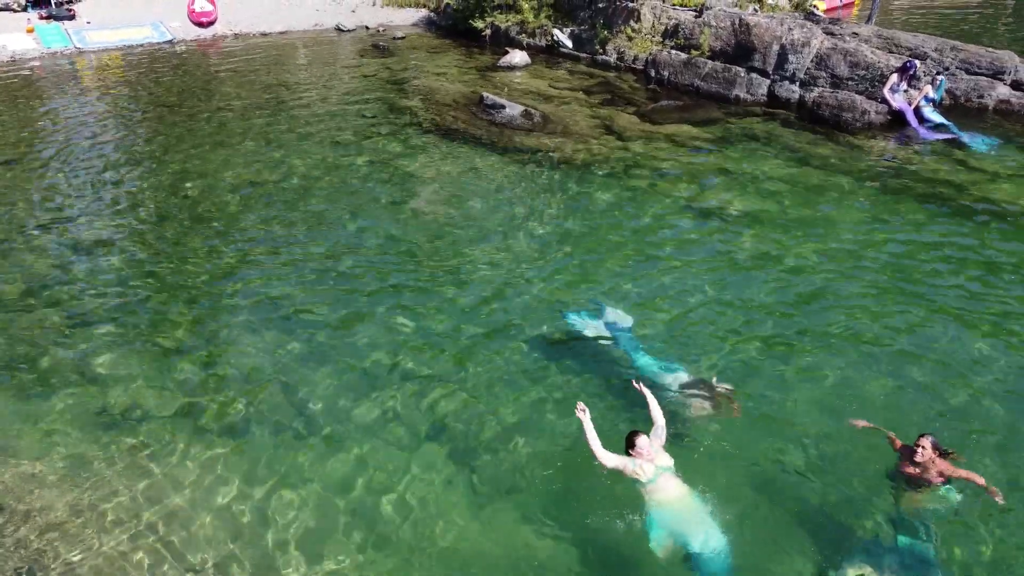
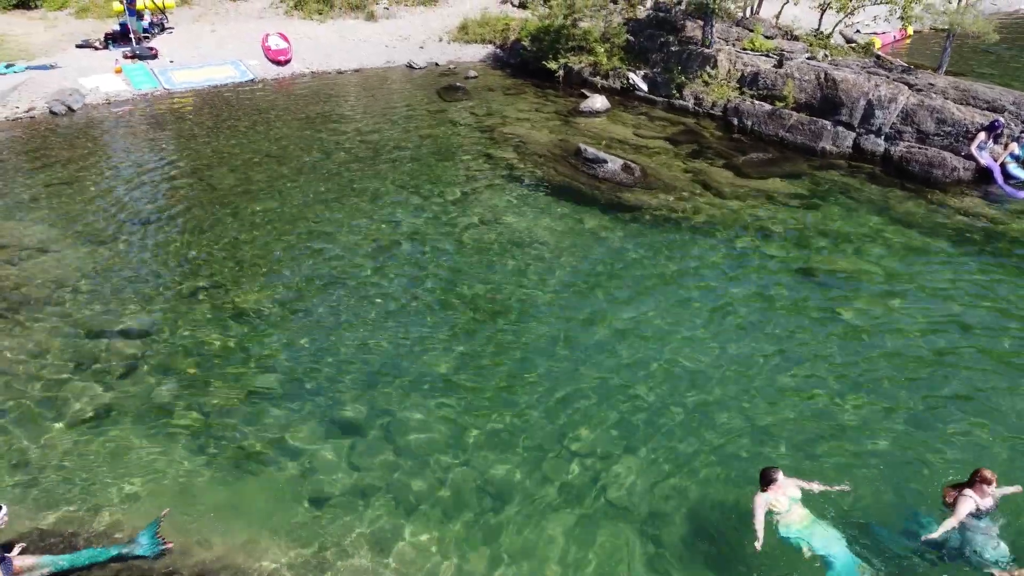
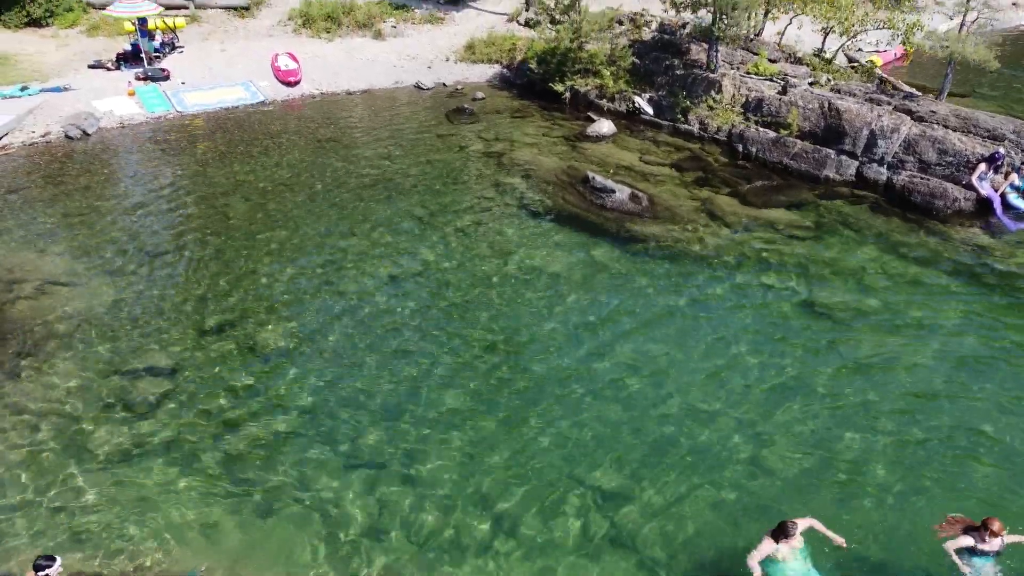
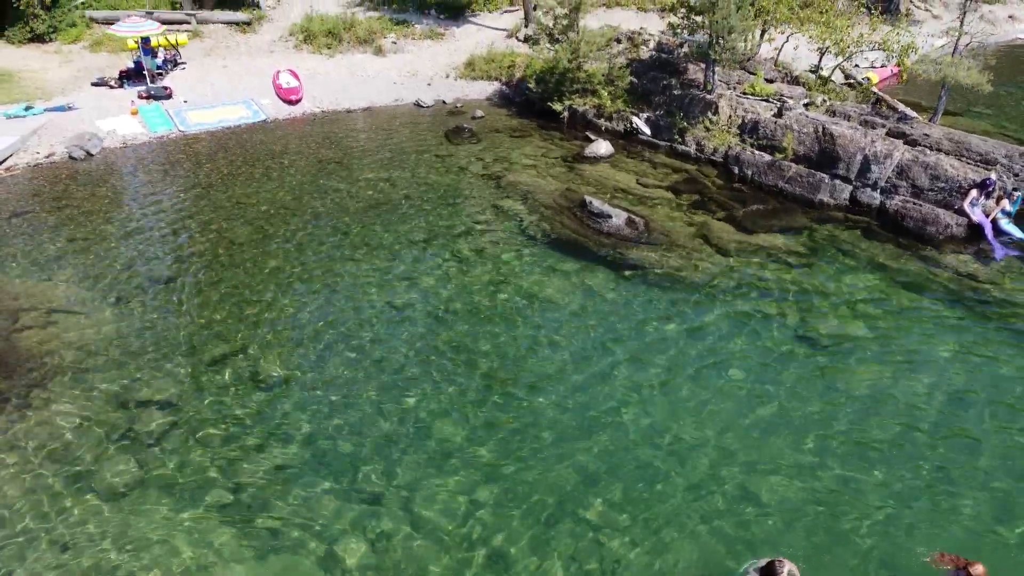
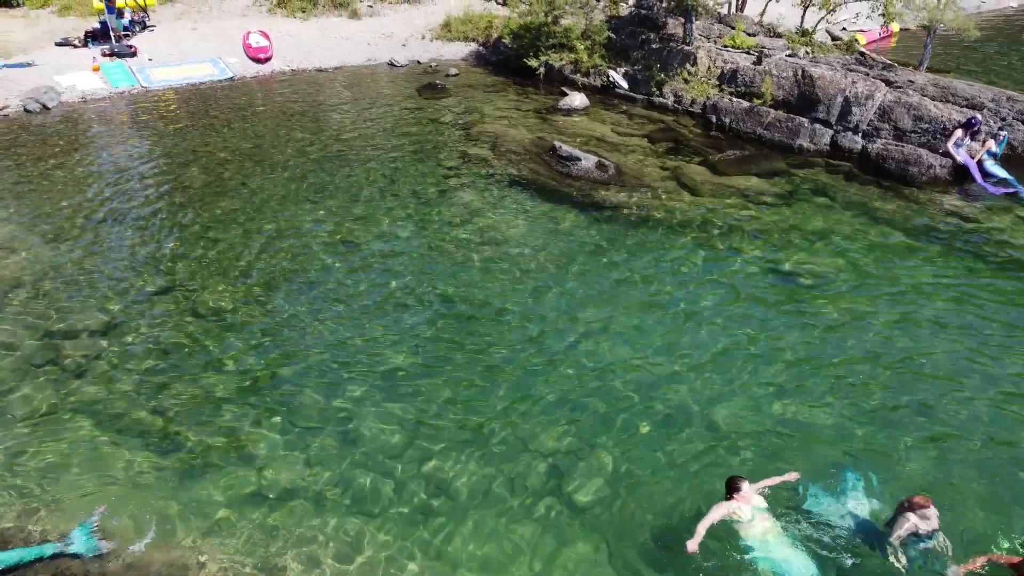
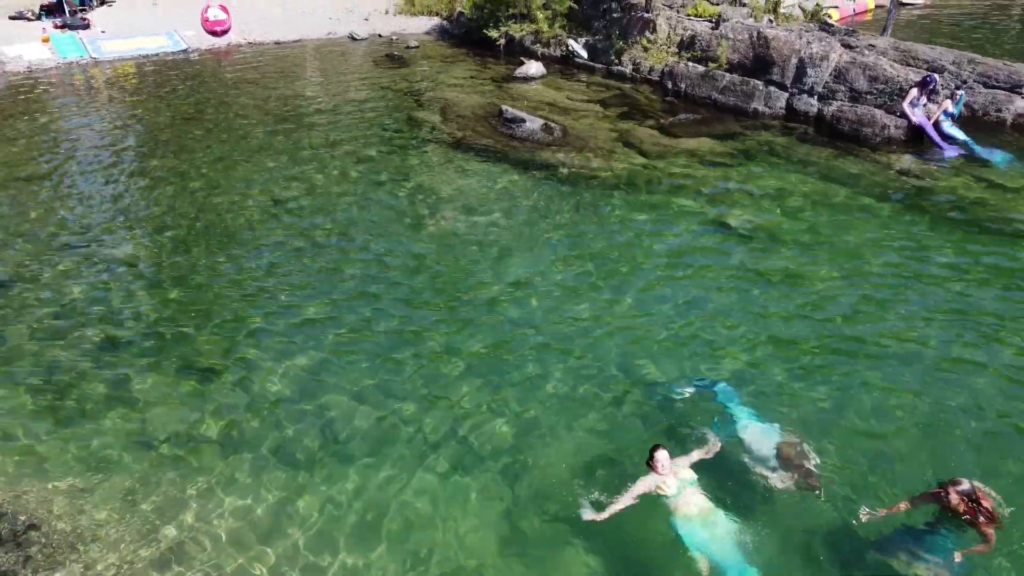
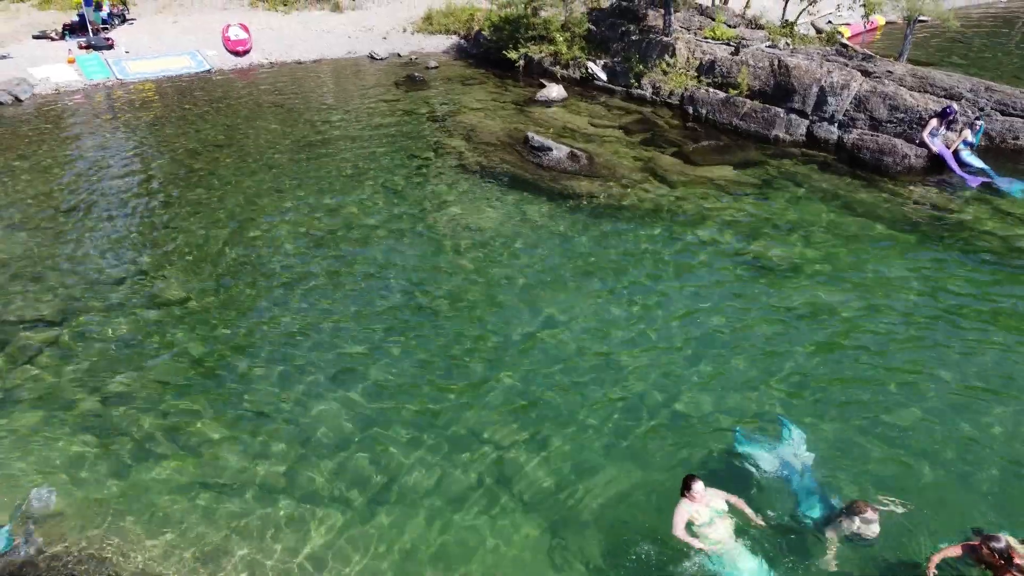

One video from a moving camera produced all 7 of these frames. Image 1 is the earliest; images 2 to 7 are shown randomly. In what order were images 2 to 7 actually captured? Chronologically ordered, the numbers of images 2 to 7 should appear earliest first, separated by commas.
6, 7, 5, 2, 3, 4
